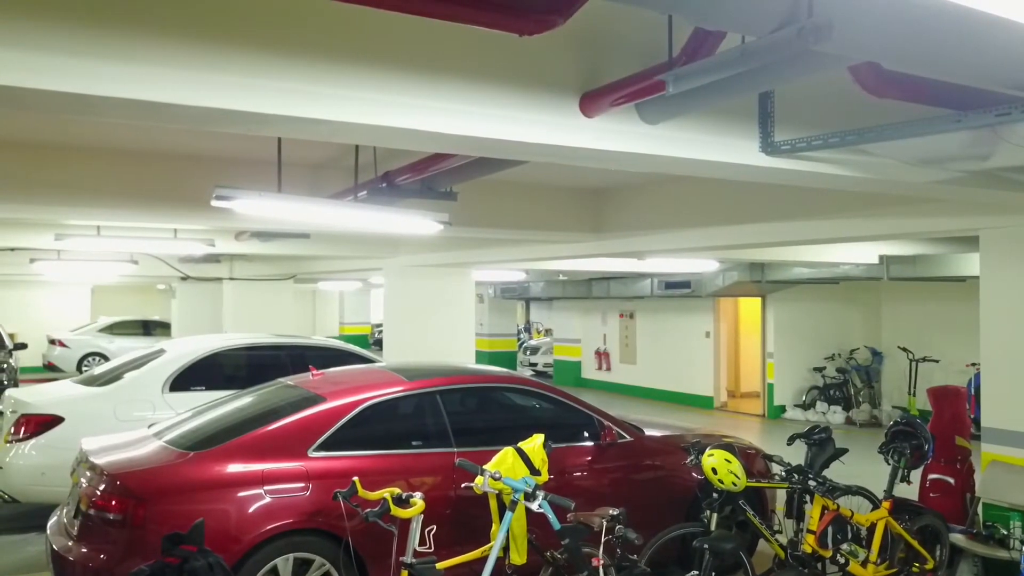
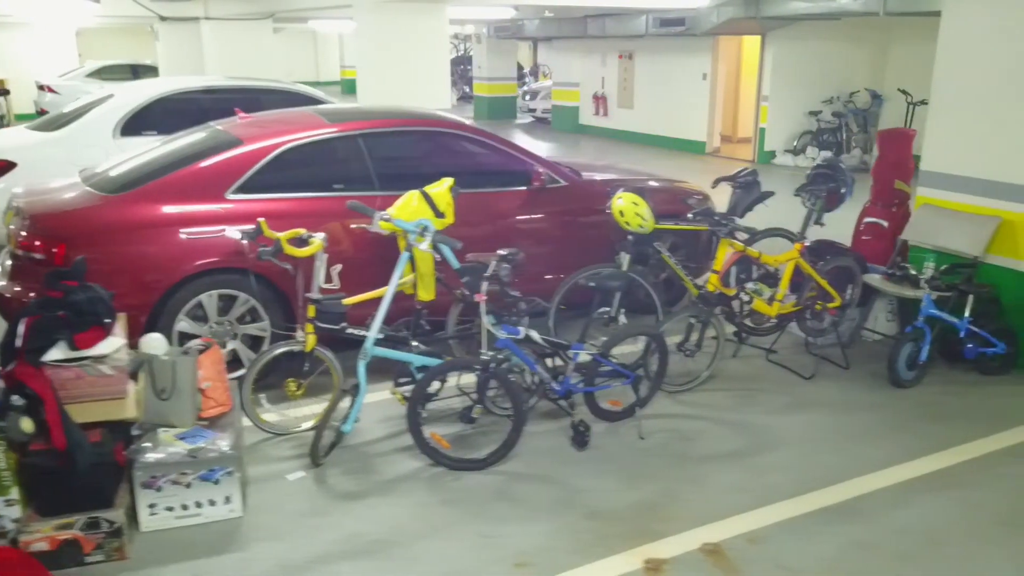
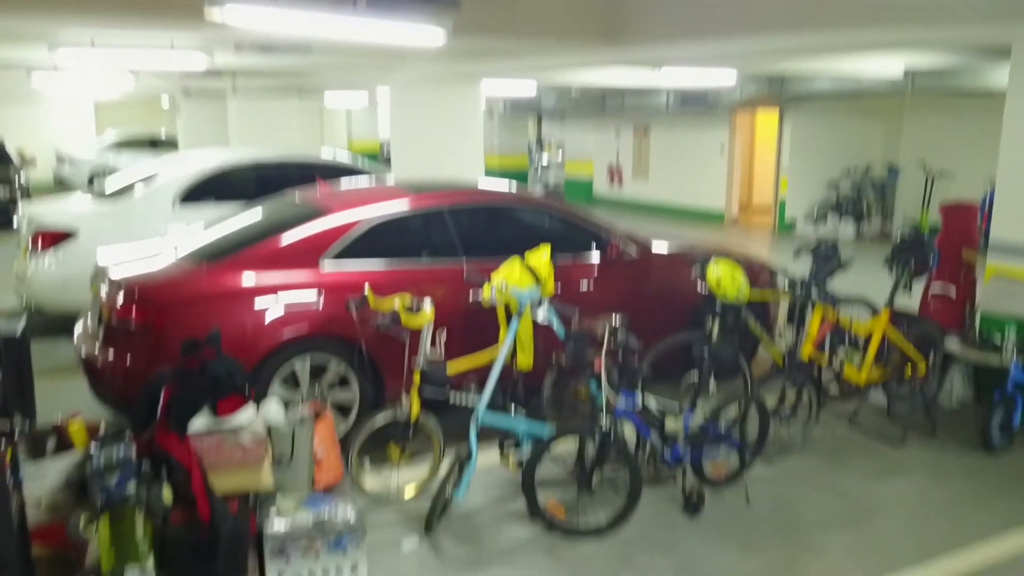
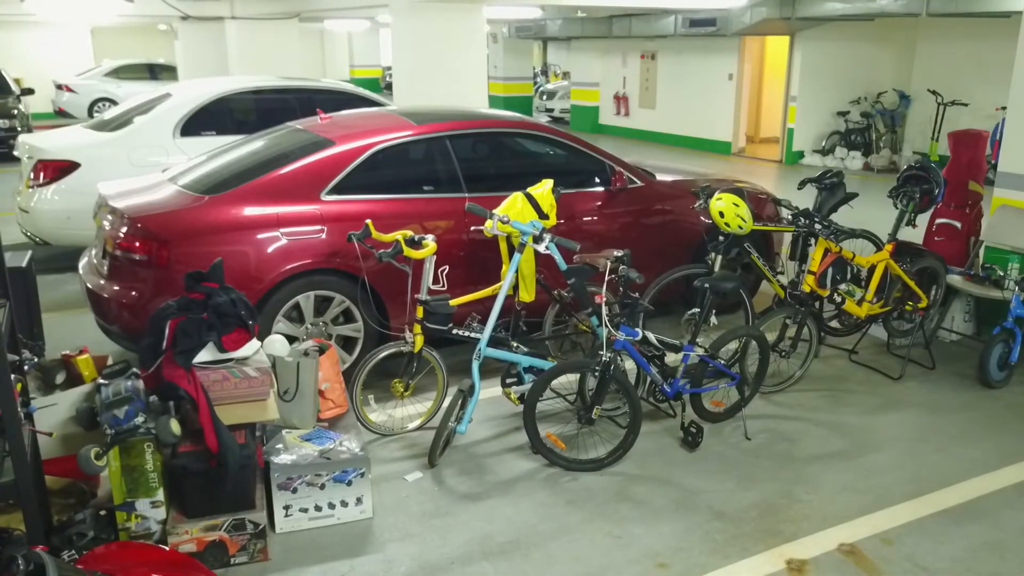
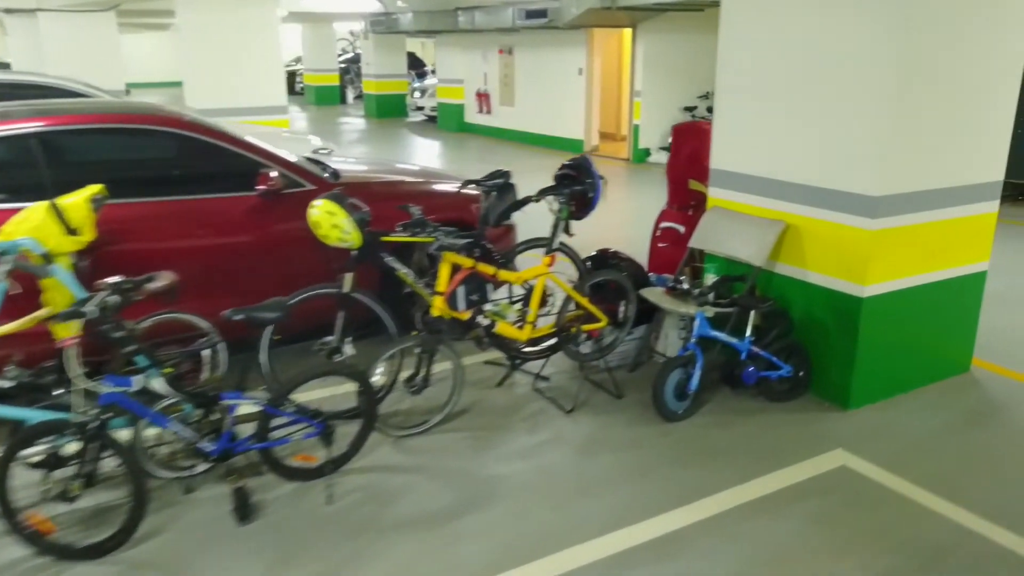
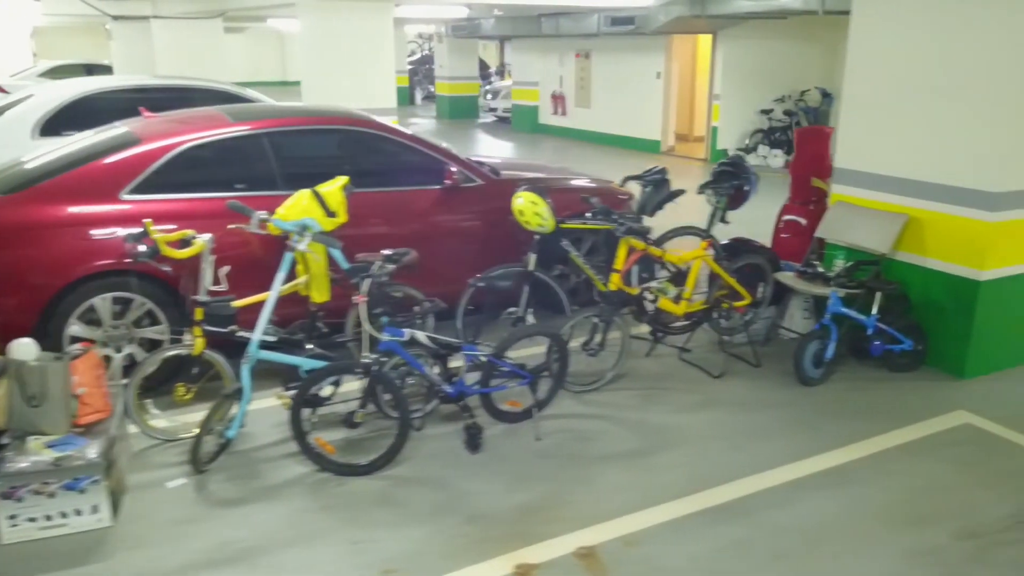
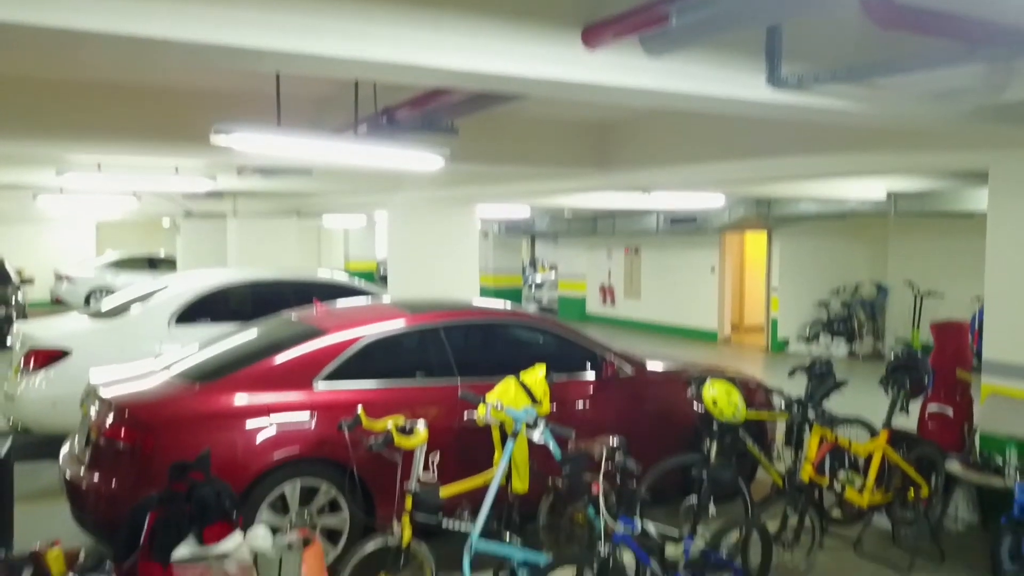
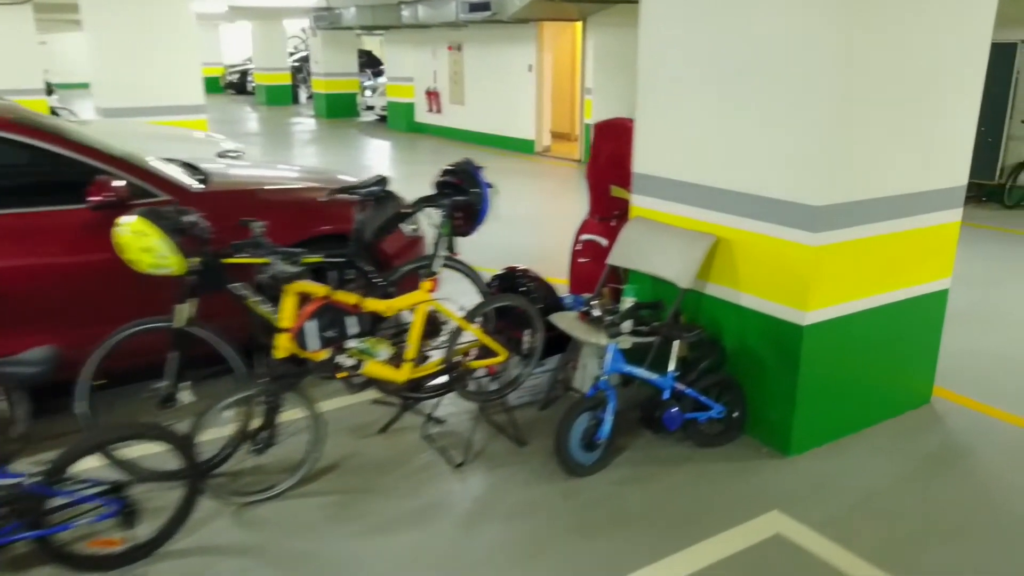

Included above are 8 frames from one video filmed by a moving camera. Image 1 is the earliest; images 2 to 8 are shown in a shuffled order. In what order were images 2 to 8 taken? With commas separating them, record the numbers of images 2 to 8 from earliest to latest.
7, 3, 4, 2, 6, 5, 8
